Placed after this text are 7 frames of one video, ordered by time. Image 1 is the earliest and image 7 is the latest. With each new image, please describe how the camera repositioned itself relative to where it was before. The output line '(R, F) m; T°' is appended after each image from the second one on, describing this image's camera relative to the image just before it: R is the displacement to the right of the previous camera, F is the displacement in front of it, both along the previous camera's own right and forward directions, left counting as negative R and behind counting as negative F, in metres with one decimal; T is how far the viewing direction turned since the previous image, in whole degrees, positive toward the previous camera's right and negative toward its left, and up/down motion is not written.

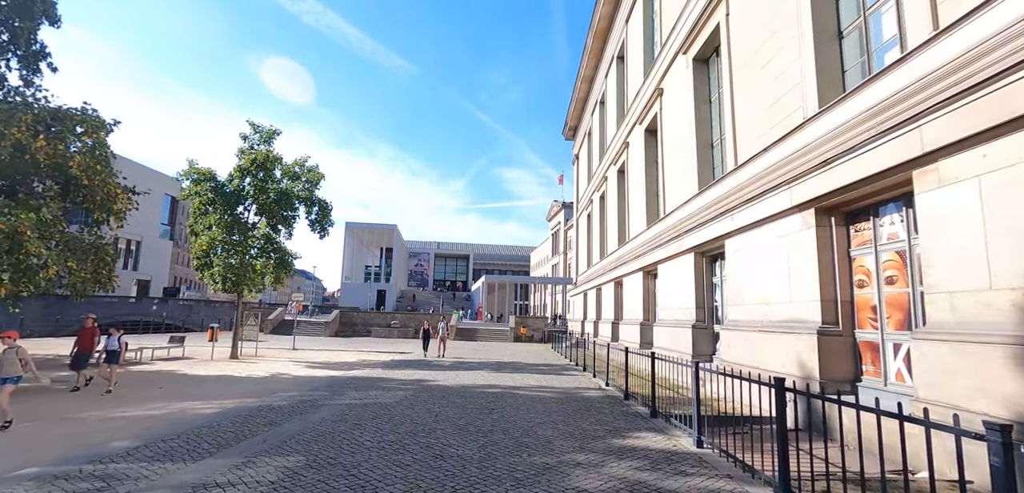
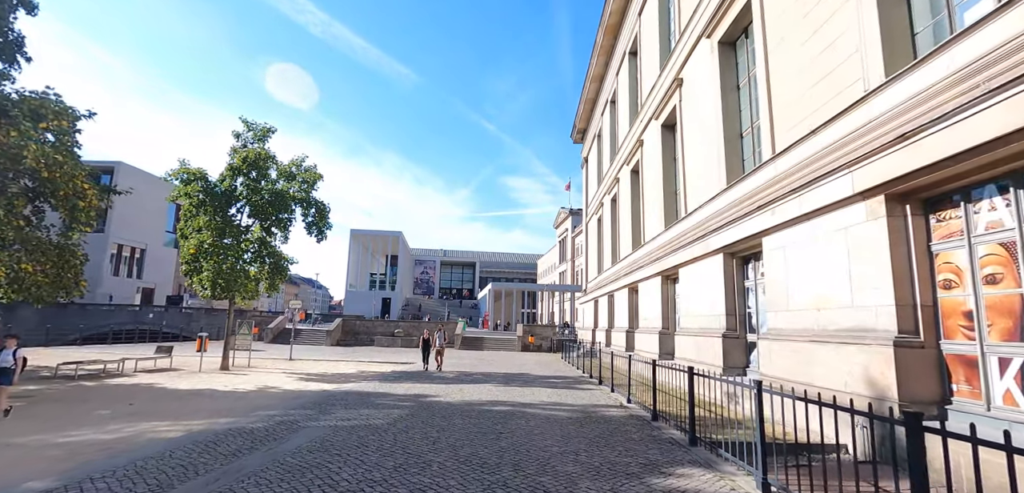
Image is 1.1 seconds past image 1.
(-0.1, +1.2) m; -1°
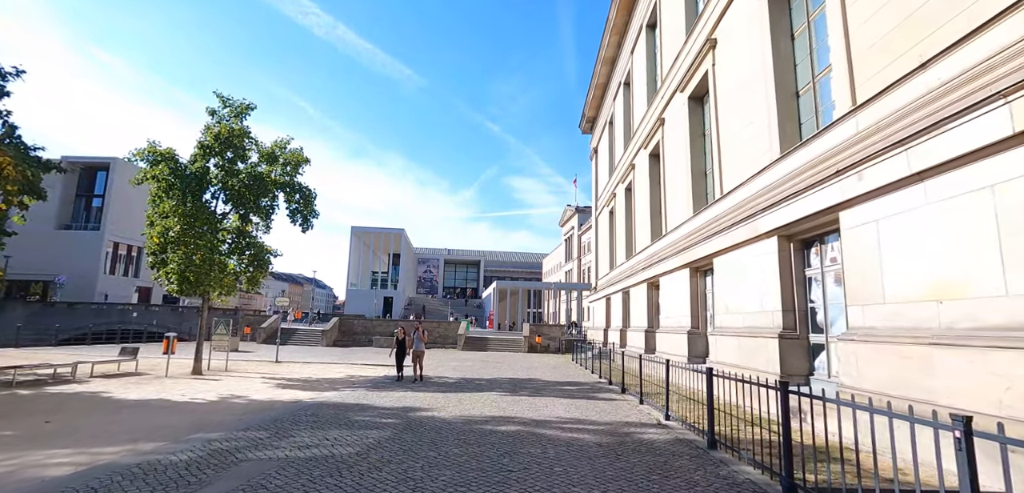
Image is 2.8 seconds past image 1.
(-0.1, +2.0) m; -1°
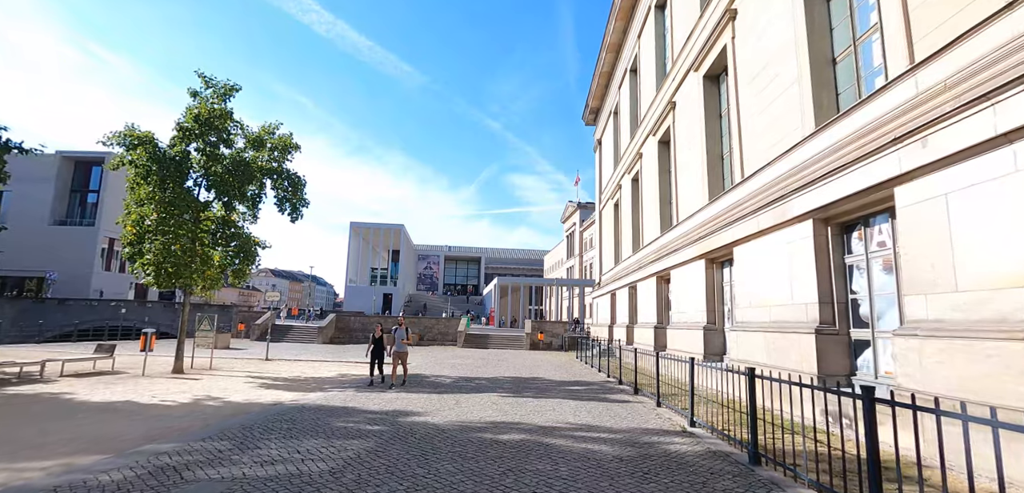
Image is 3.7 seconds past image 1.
(0.0, +1.0) m; 0°
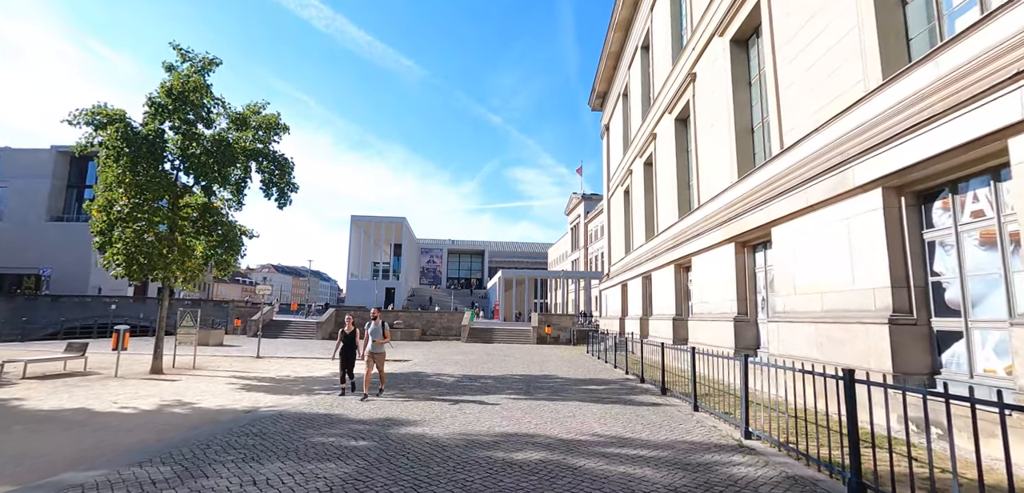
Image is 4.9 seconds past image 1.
(-0.1, +1.4) m; 0°
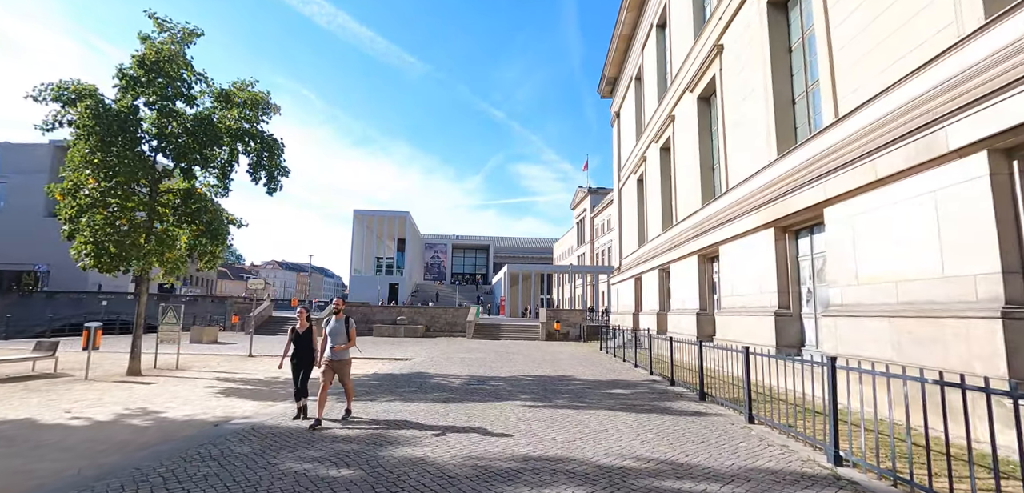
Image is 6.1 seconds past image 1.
(-0.2, +1.3) m; 0°
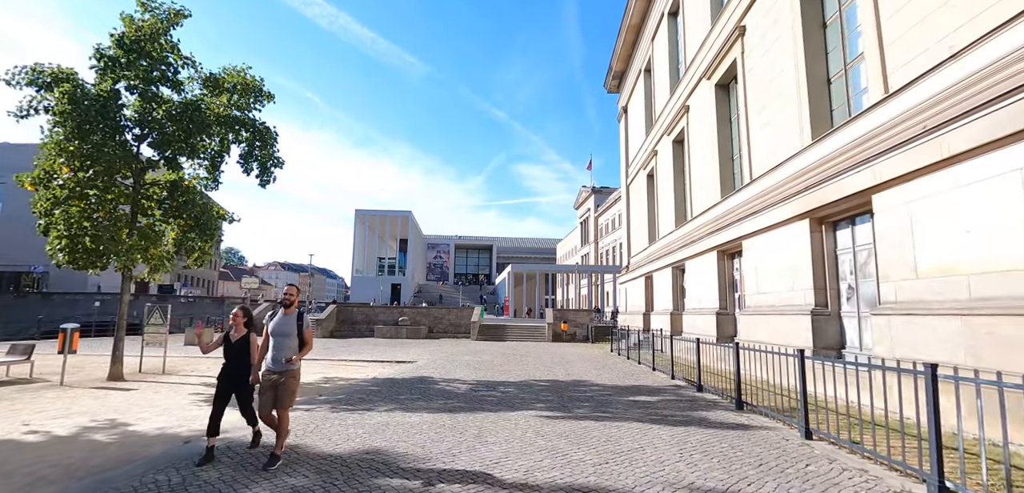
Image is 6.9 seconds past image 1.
(-0.2, +0.9) m; 0°
